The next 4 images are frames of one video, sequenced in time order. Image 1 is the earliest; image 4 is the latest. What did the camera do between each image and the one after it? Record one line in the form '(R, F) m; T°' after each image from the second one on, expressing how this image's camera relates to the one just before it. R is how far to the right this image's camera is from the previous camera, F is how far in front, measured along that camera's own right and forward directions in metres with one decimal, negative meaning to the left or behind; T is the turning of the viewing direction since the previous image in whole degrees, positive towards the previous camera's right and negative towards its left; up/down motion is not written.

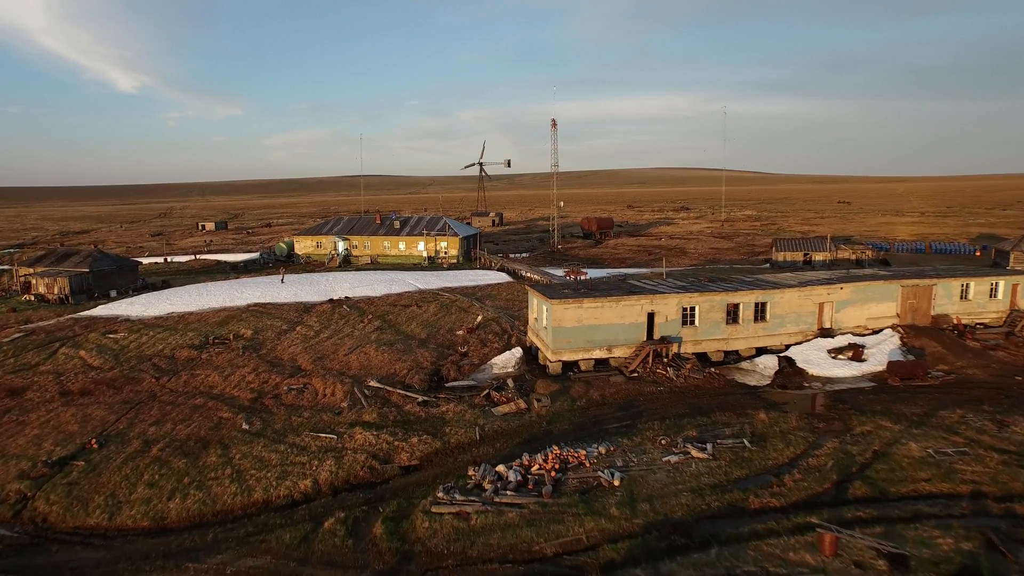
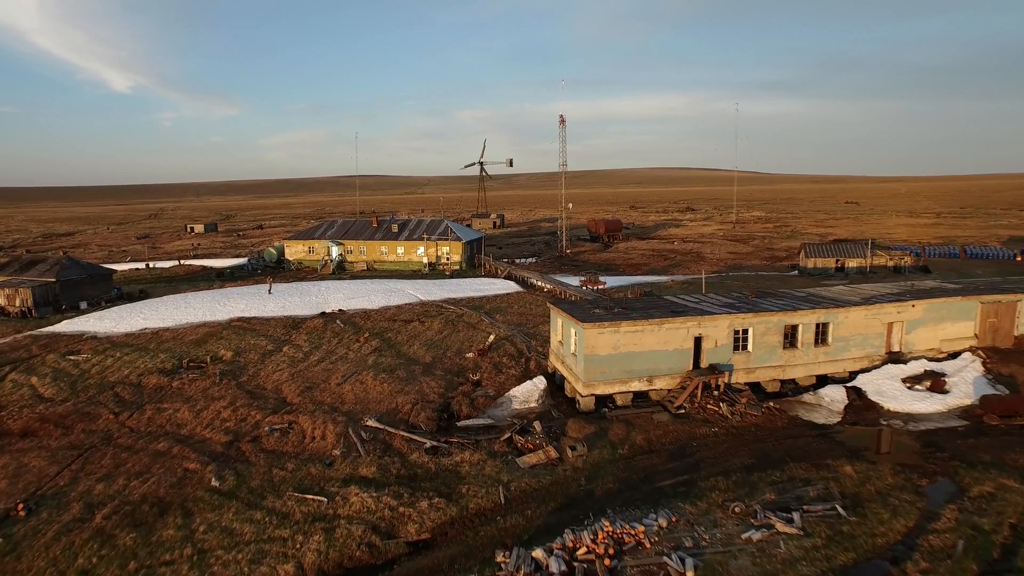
(-0.7, +3.2) m; 0°
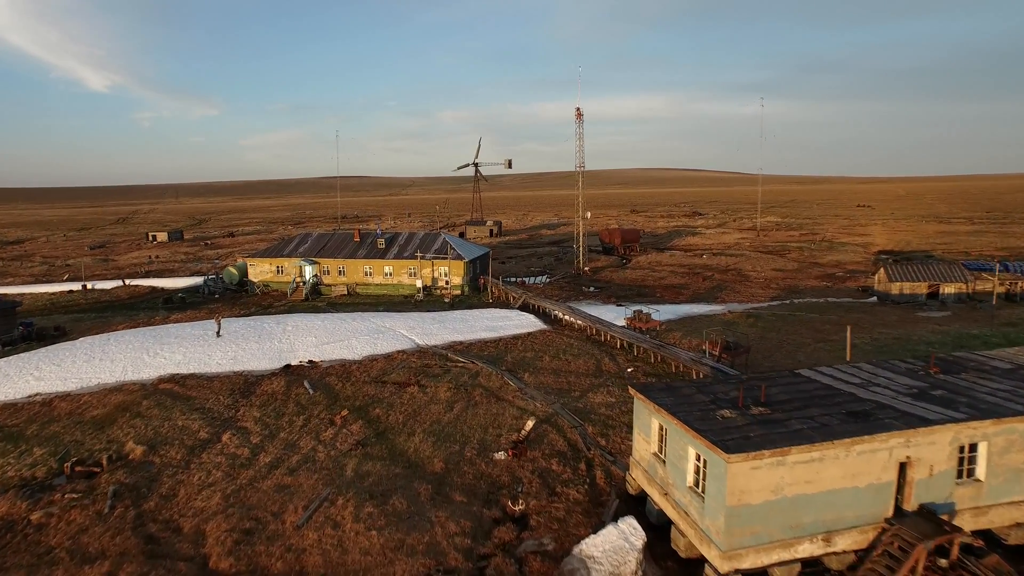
(-1.5, +7.5) m; +1°
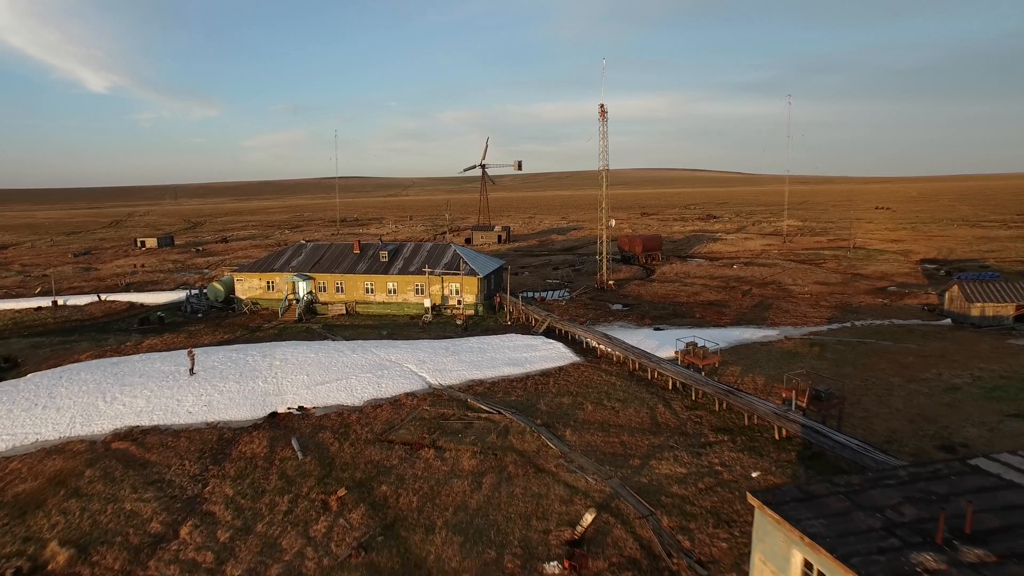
(-0.9, +4.0) m; 0°
